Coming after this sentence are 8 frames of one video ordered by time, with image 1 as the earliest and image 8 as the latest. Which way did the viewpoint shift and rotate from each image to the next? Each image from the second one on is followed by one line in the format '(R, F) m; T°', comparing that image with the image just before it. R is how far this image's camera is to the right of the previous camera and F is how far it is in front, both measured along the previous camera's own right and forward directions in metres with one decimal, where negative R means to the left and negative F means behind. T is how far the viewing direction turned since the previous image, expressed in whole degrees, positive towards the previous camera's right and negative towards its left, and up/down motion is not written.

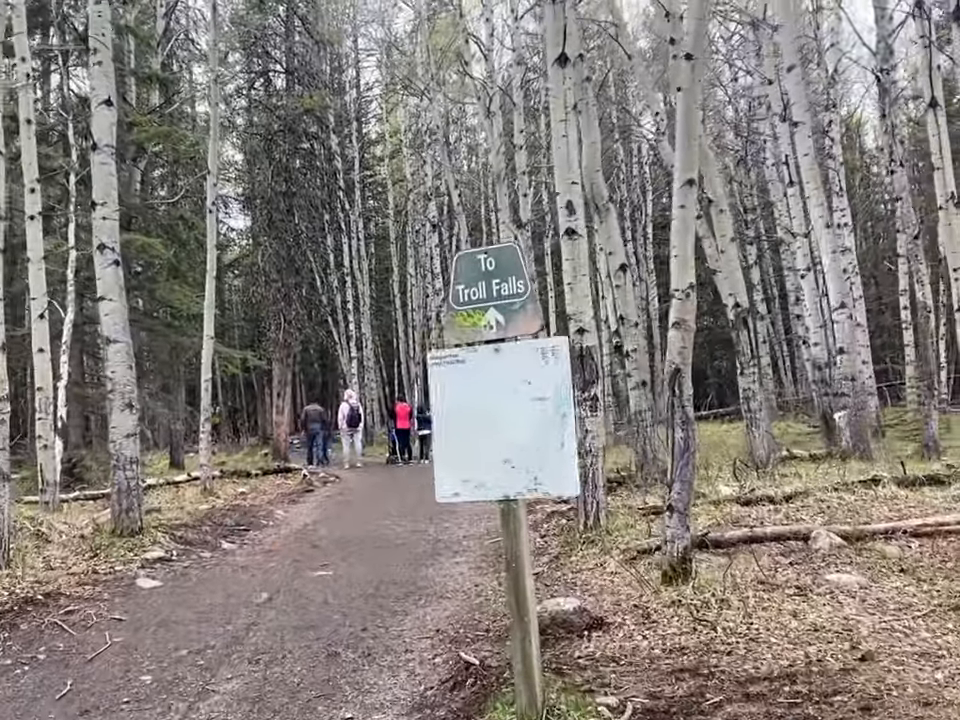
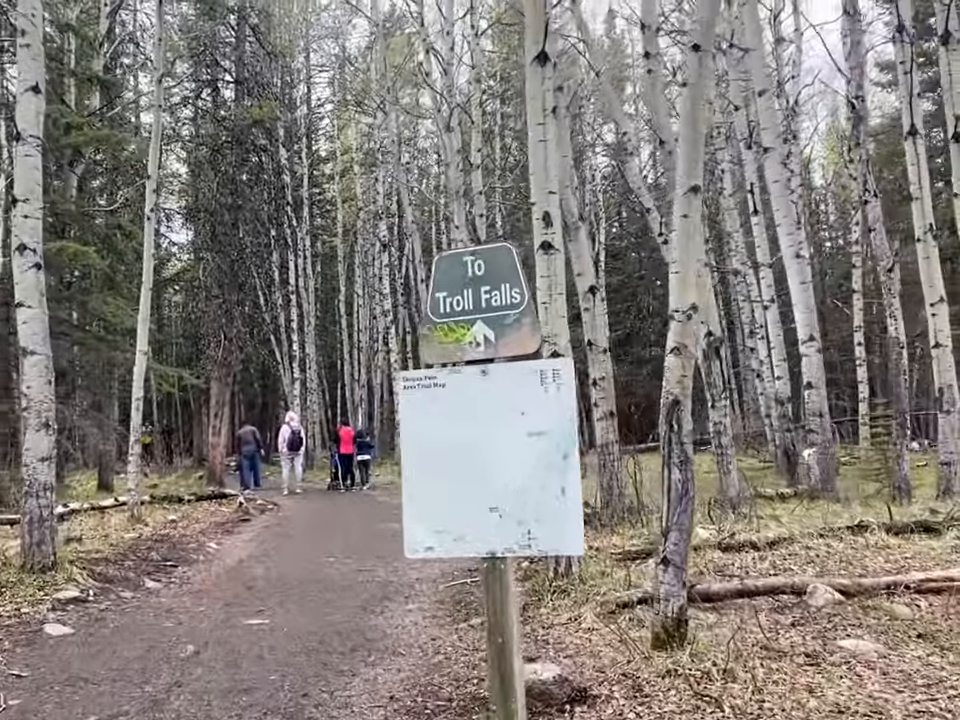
(-0.1, +0.8) m; +3°
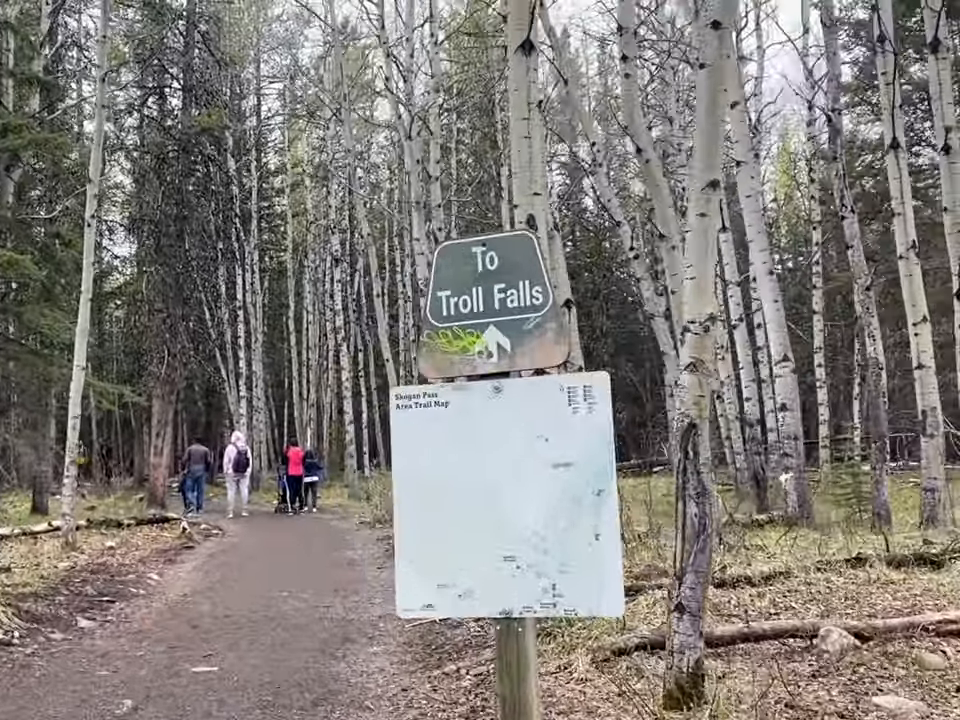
(-0.2, +0.7) m; +3°
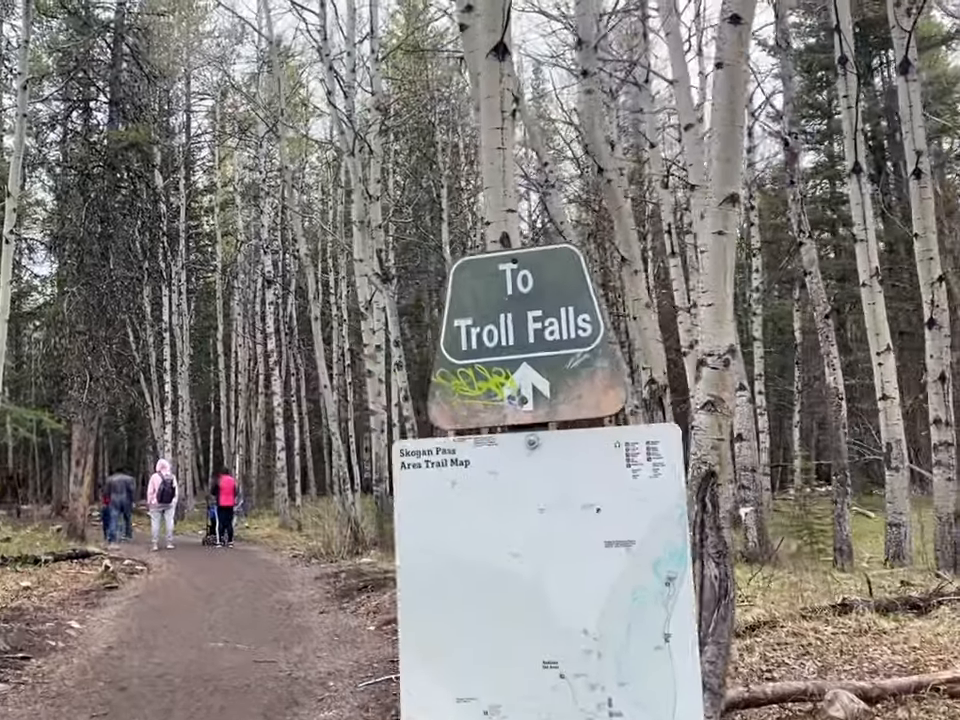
(-0.2, +0.6) m; +4°
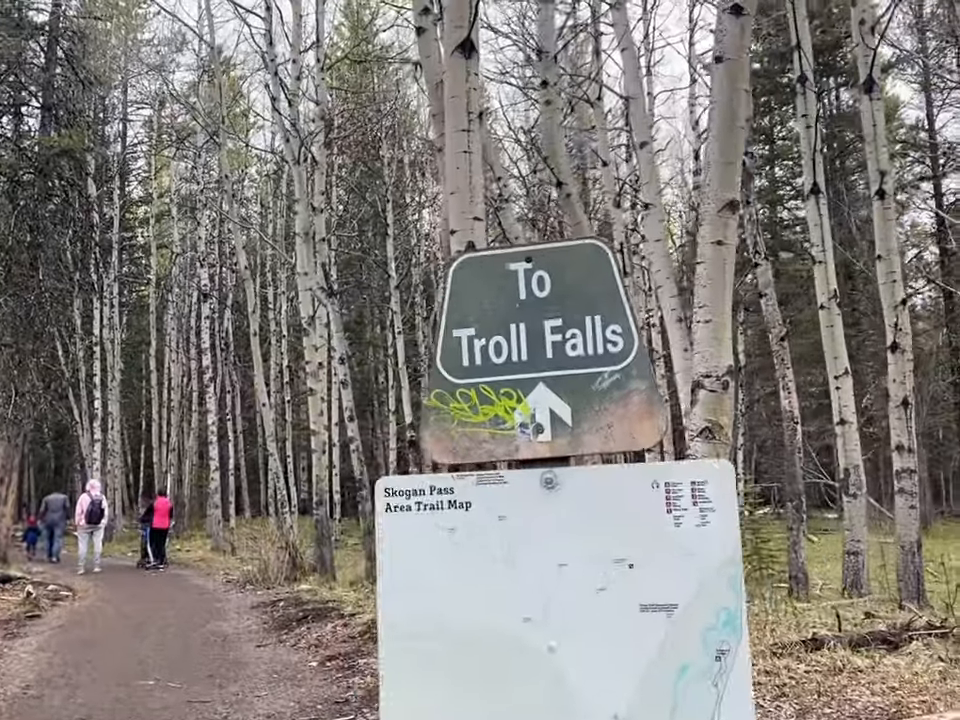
(-0.1, +0.4) m; +3°
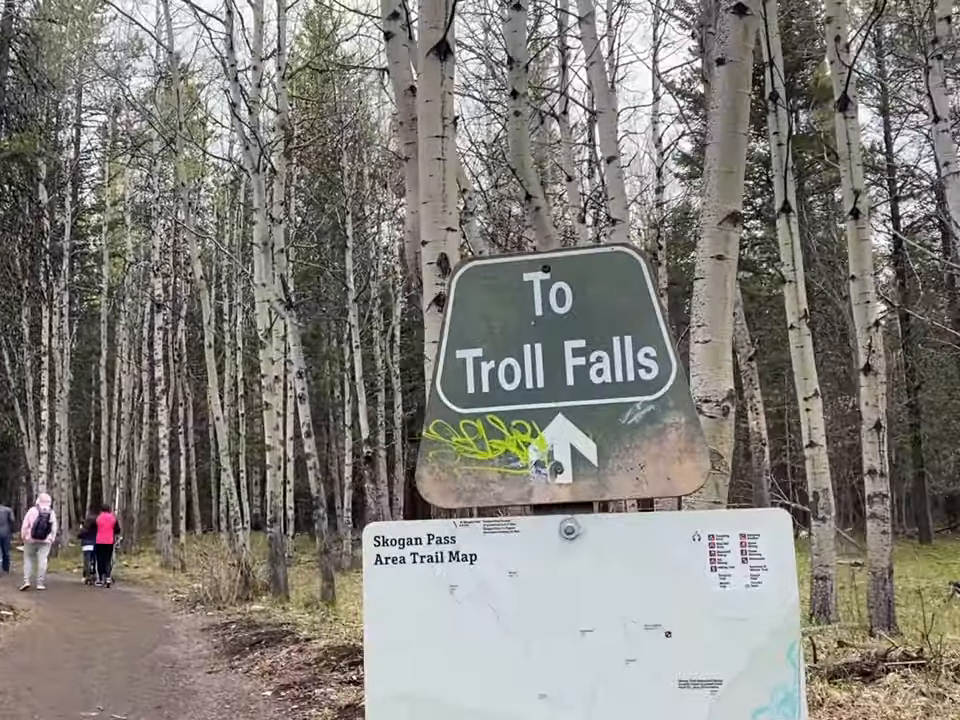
(-0.1, +0.3) m; +2°
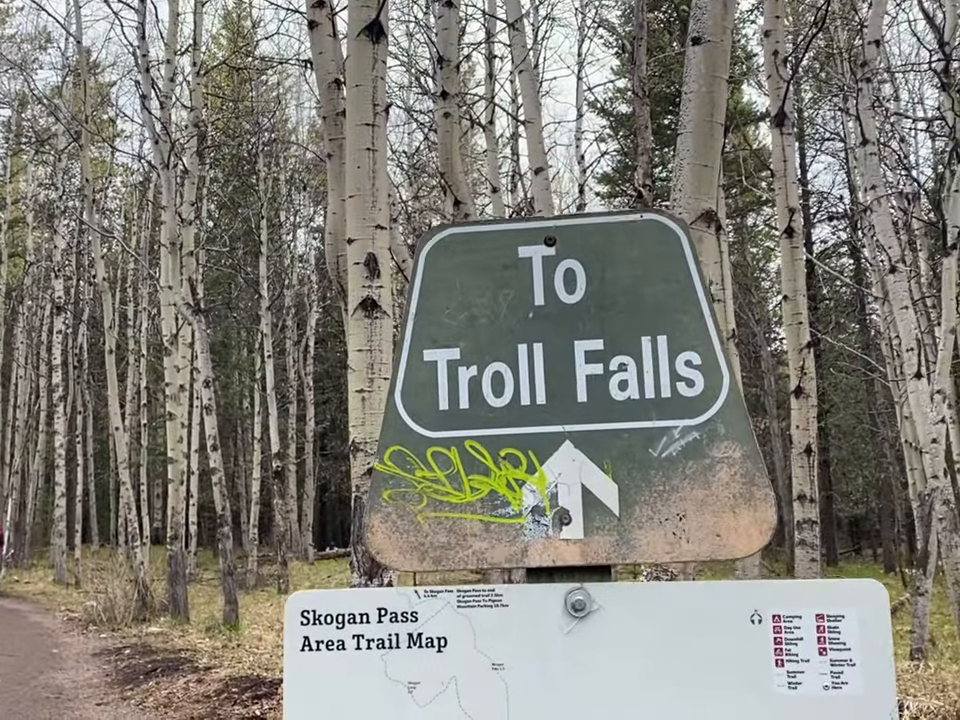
(-0.1, +0.5) m; +5°
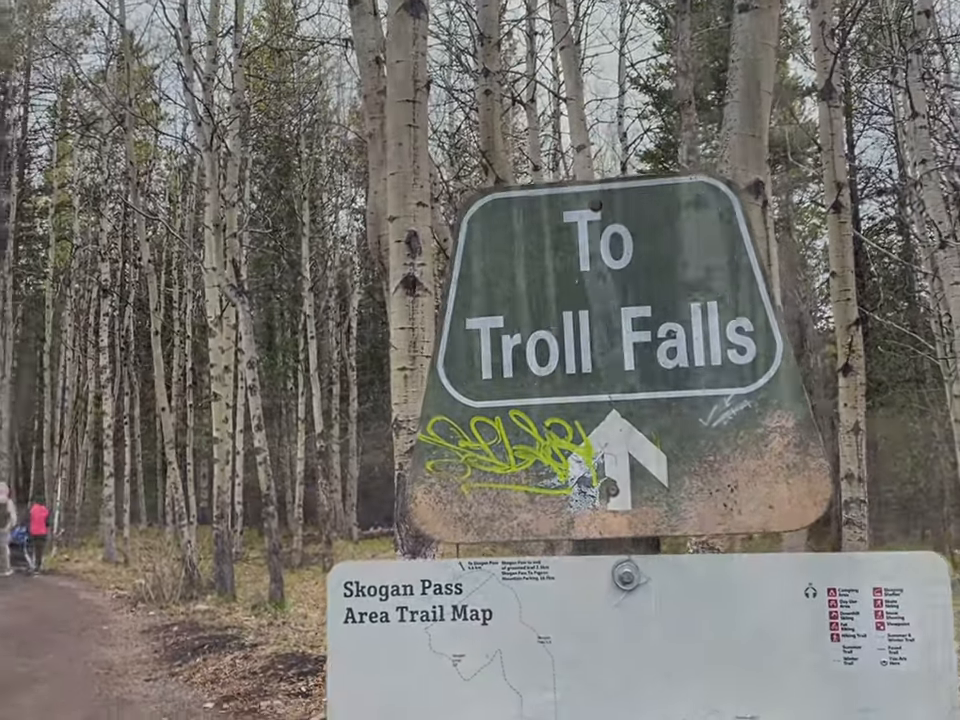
(0.0, 0.0) m; -2°
